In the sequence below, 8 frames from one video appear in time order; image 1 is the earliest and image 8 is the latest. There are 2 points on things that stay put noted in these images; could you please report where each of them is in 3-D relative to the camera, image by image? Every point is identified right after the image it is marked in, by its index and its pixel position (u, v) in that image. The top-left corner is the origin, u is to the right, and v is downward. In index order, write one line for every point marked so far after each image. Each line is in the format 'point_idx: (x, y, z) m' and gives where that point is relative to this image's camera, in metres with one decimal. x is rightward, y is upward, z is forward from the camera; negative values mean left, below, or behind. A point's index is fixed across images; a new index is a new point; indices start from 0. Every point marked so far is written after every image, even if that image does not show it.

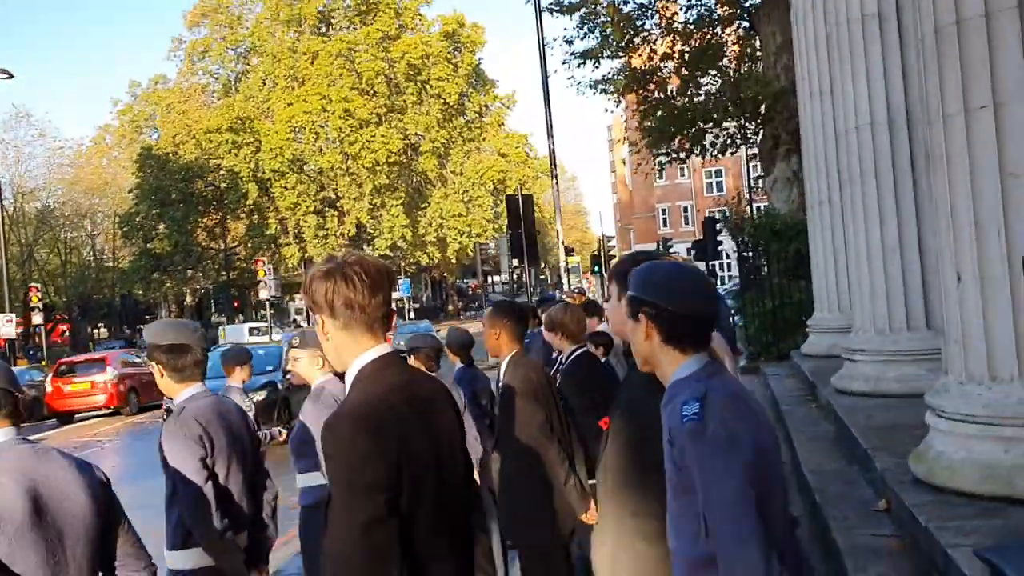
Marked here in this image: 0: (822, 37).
0: (+3.7, +3.0, +11.6) m
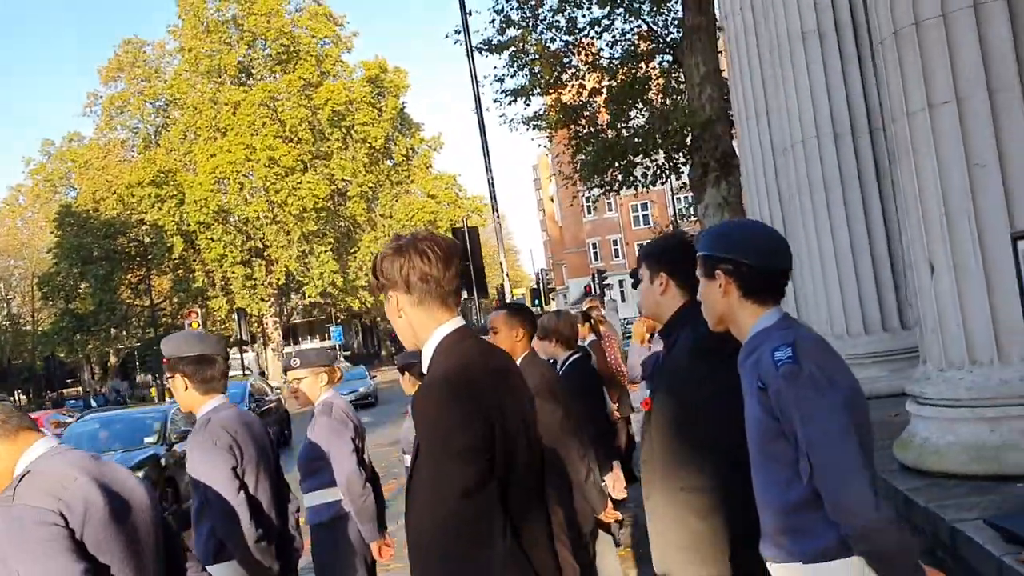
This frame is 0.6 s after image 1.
0: (+3.0, +2.8, +12.0) m
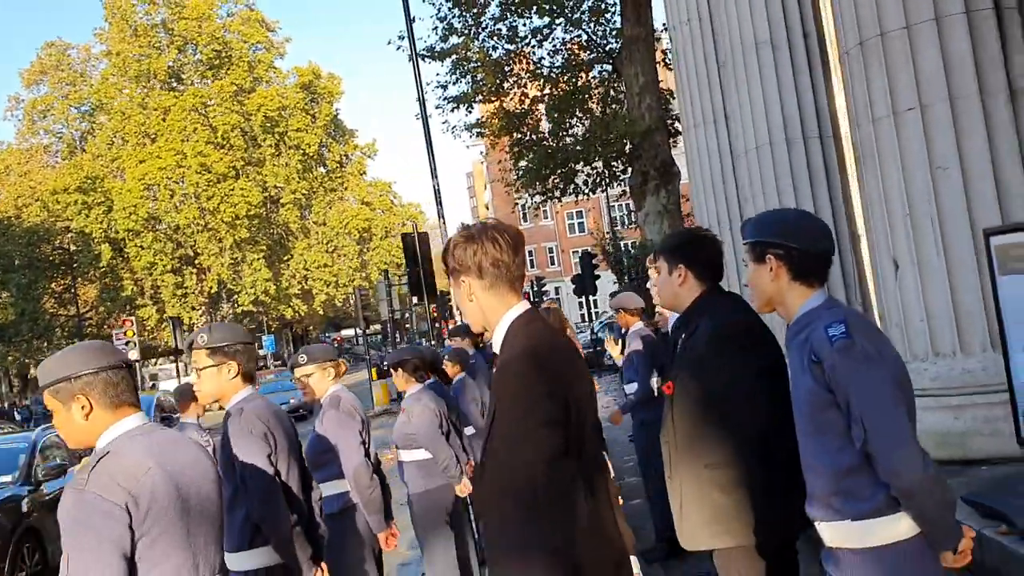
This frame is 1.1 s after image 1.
0: (+2.5, +2.8, +12.3) m
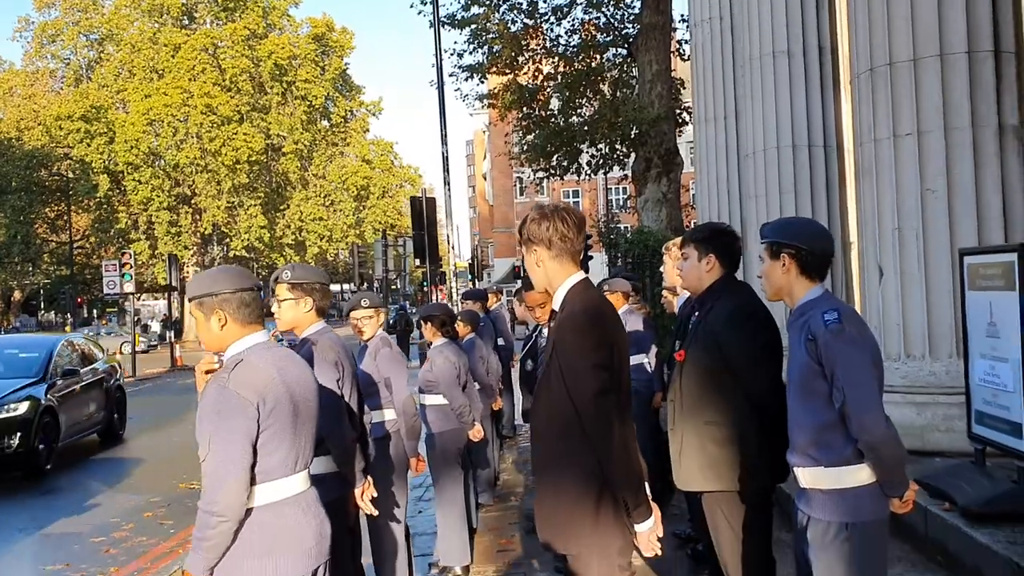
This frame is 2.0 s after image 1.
0: (+2.8, +2.9, +12.9) m
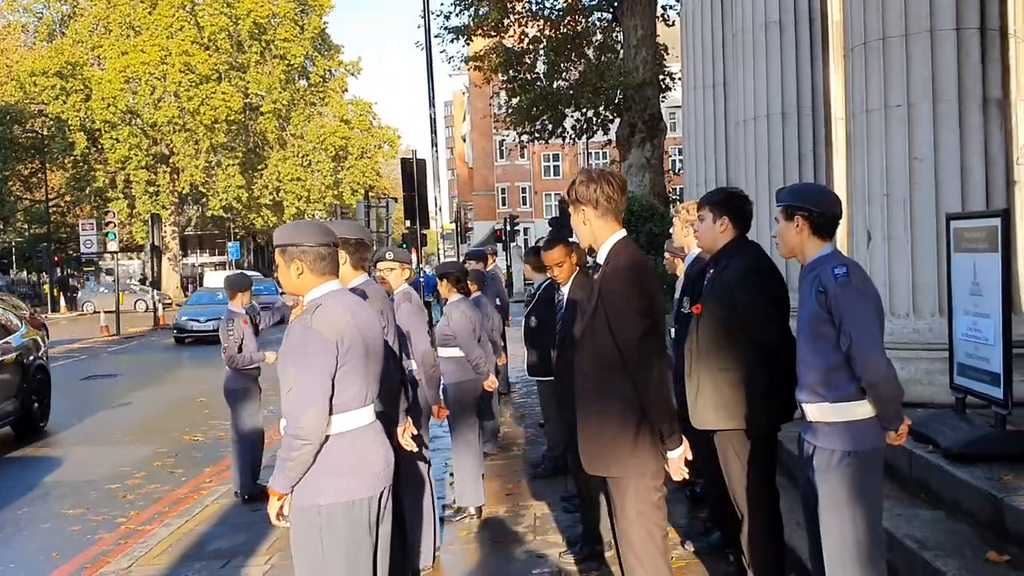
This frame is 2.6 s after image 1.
0: (+2.7, +3.5, +13.2) m
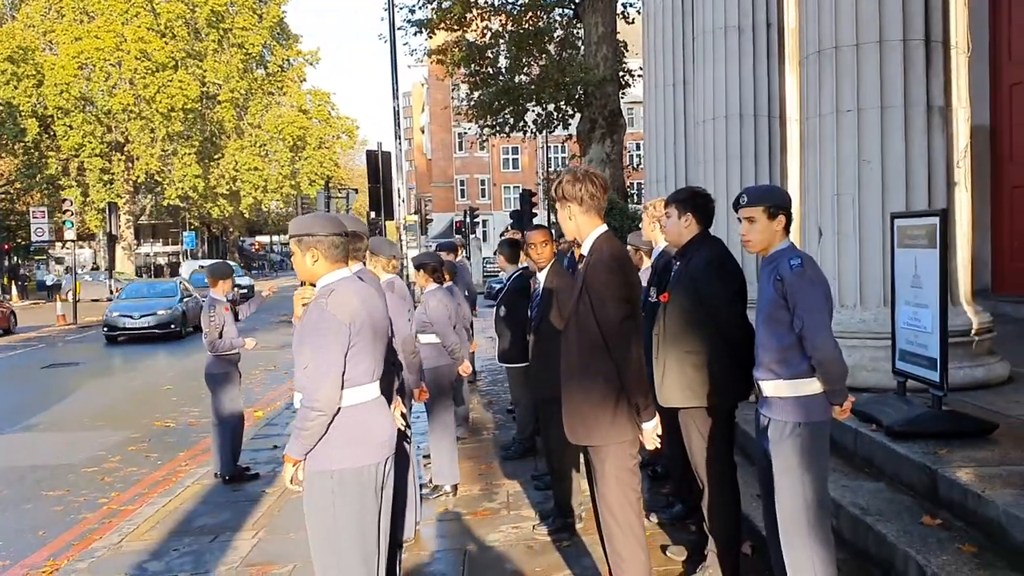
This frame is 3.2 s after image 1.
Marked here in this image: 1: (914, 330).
0: (+2.3, +3.6, +13.6) m
1: (+2.4, -0.2, +5.6) m
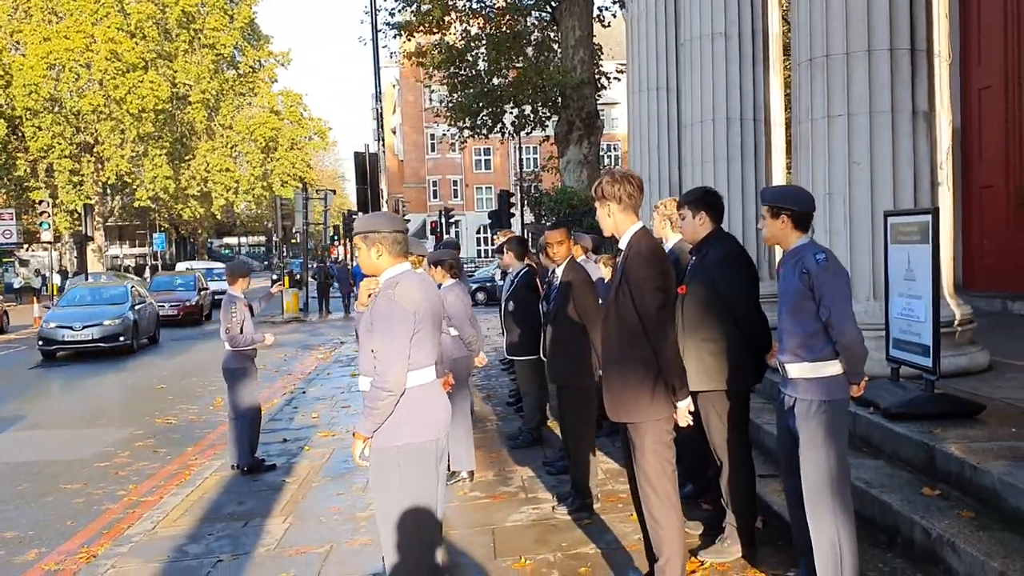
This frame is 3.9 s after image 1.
0: (+2.1, +3.6, +14.1) m
1: (+2.5, -0.2, +6.0) m
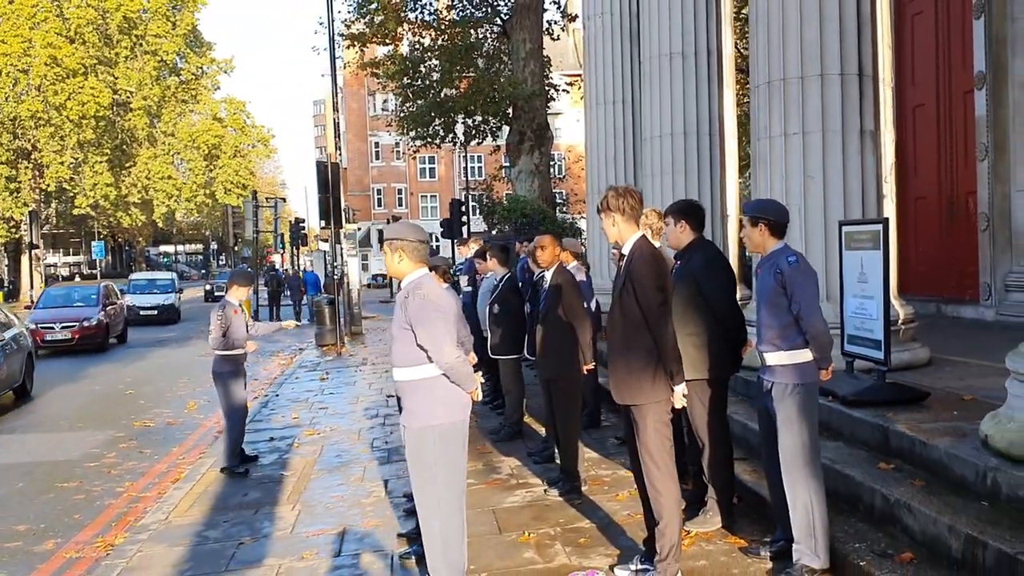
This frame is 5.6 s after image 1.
0: (+1.6, +3.5, +14.8) m
1: (+2.5, -0.2, +6.7) m
